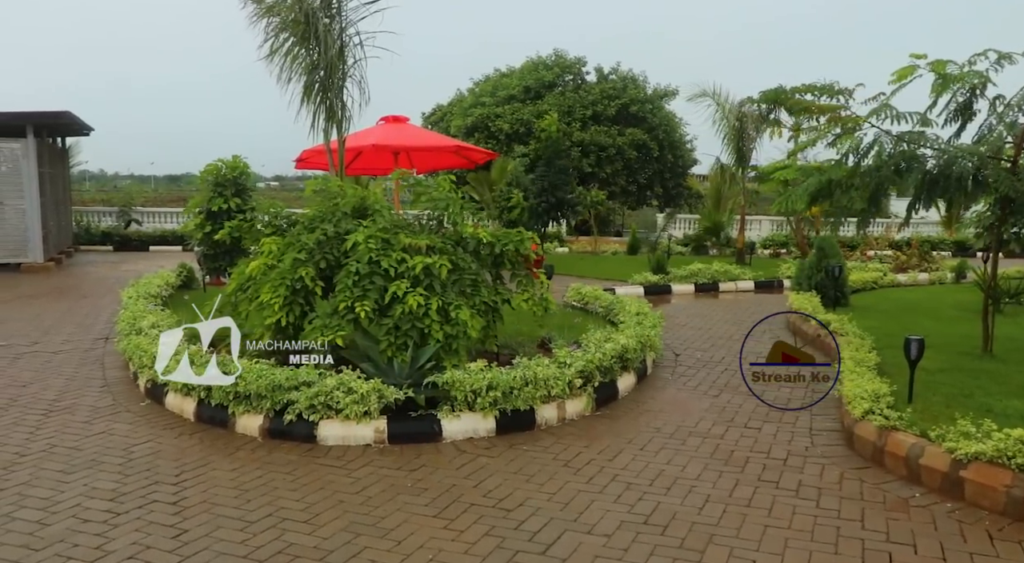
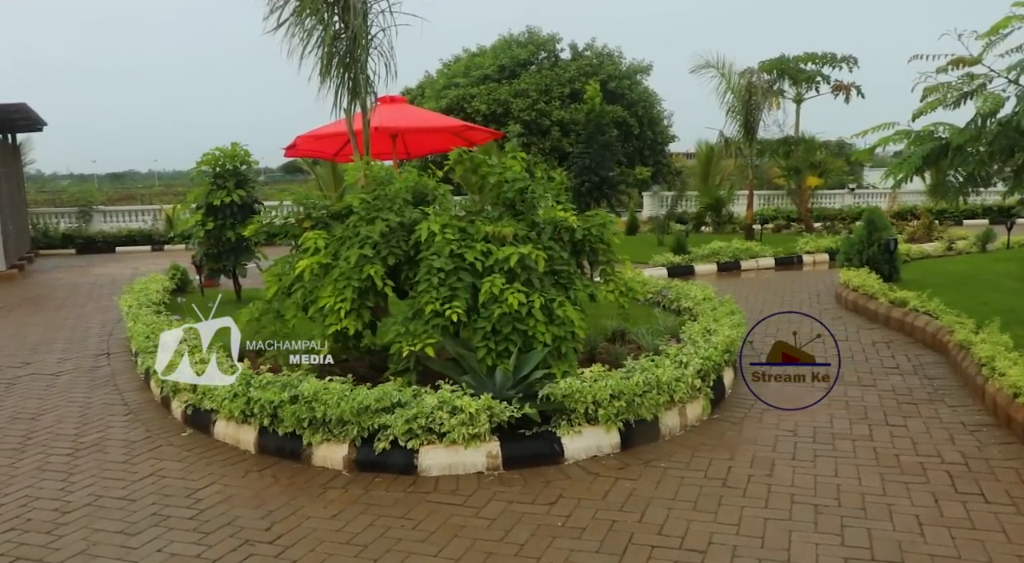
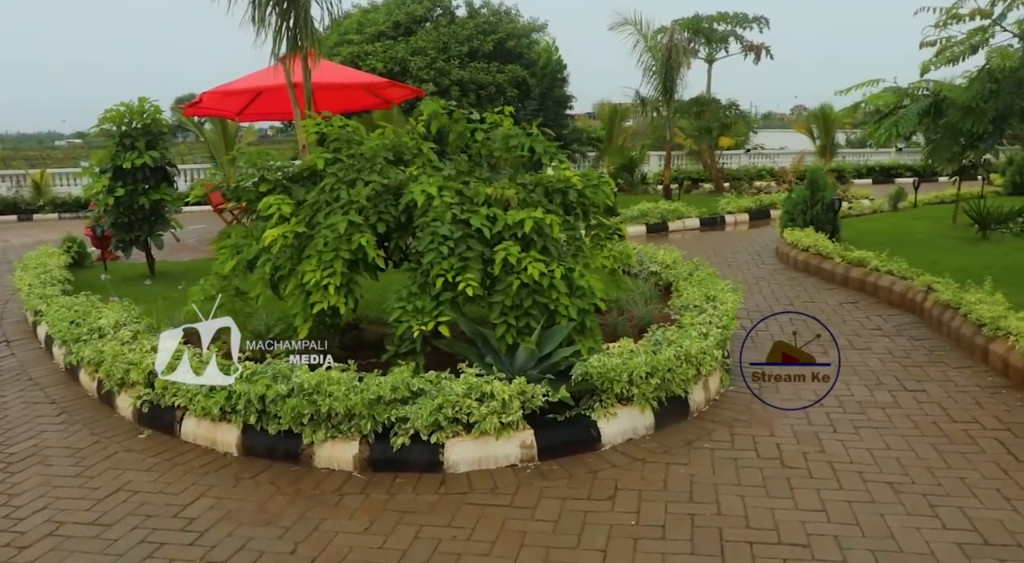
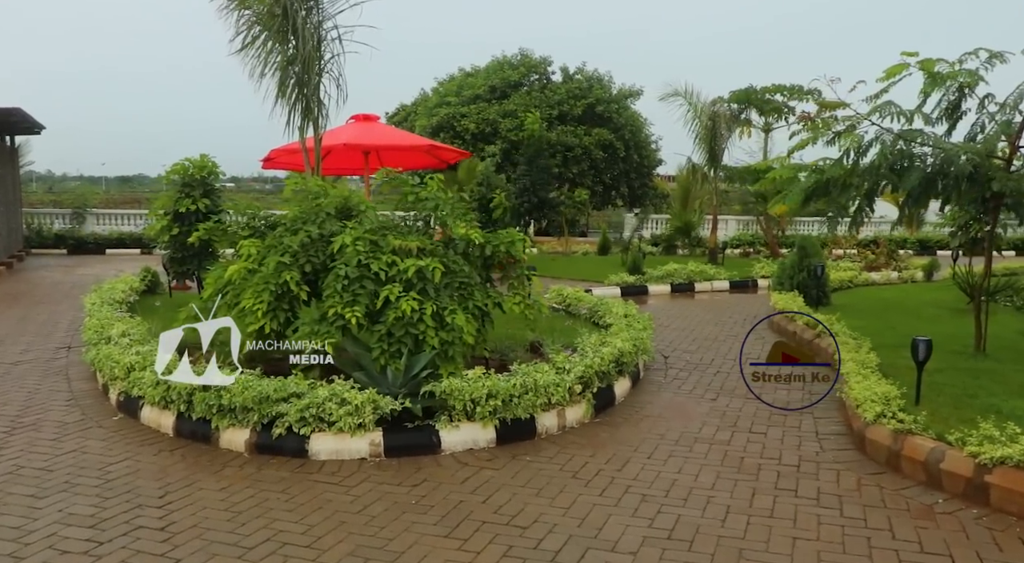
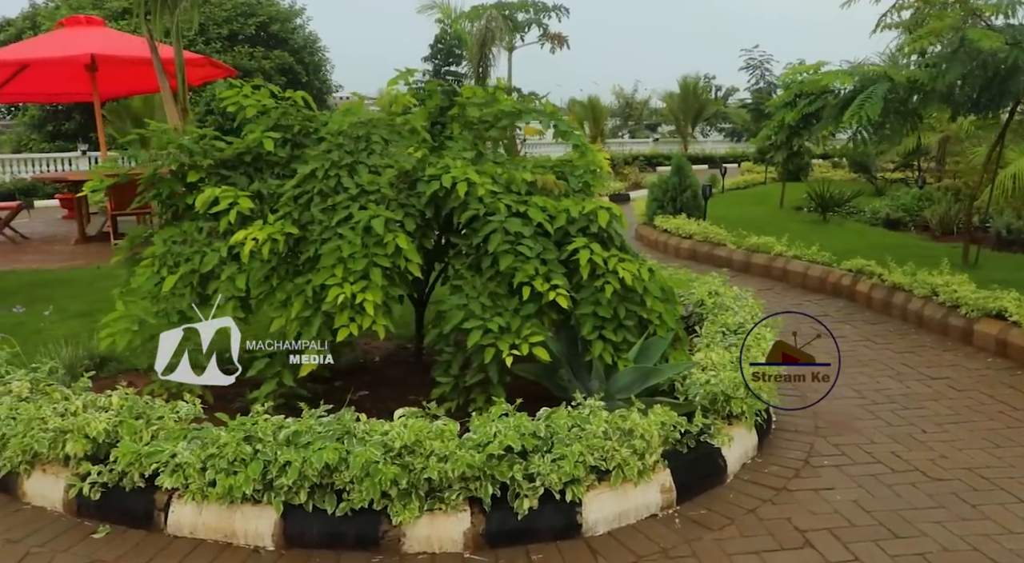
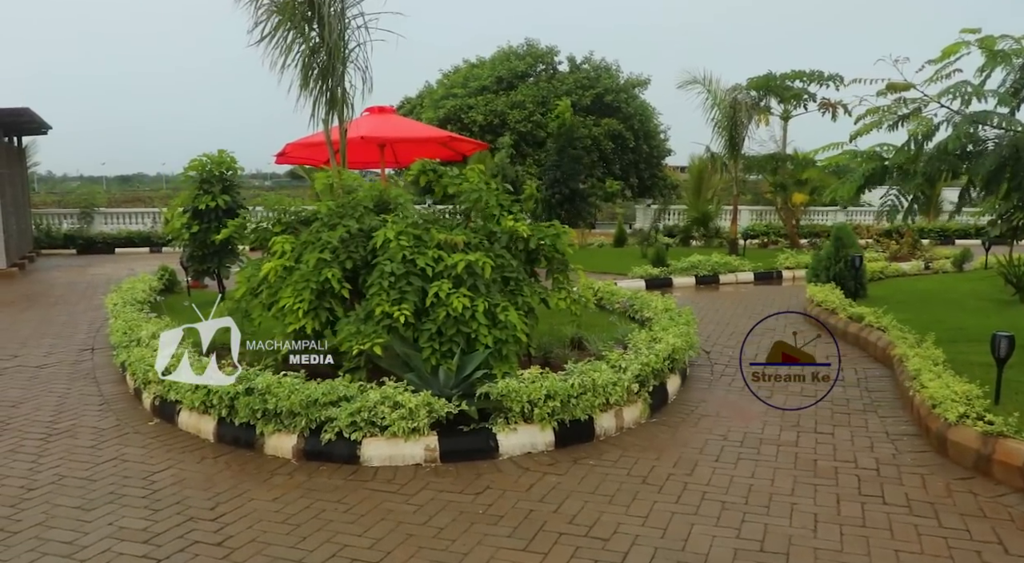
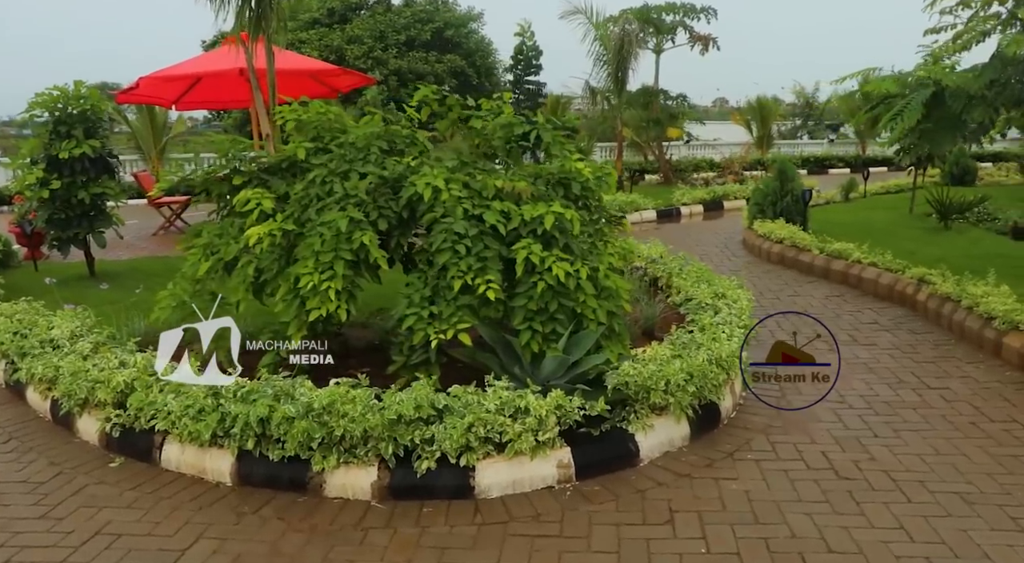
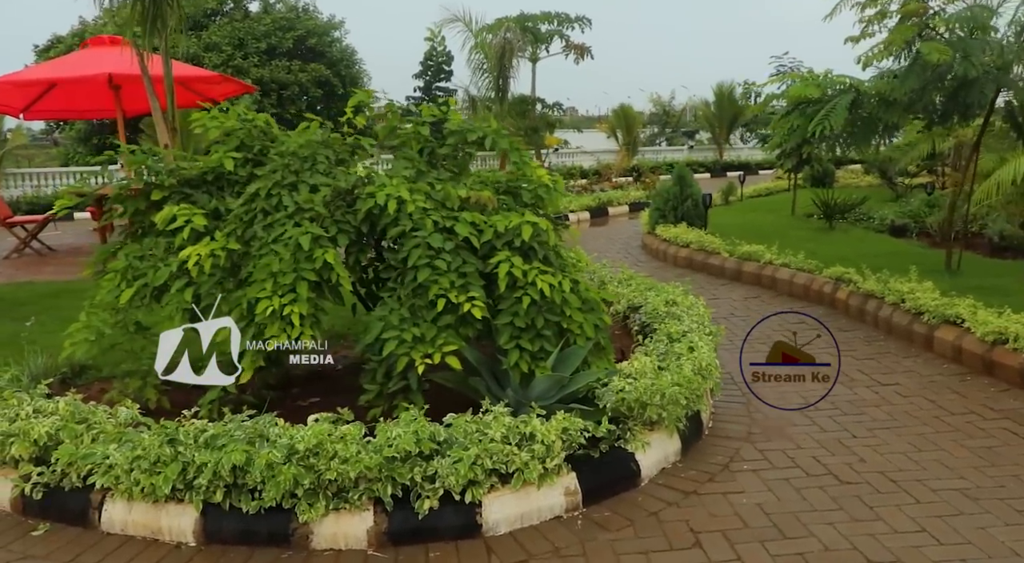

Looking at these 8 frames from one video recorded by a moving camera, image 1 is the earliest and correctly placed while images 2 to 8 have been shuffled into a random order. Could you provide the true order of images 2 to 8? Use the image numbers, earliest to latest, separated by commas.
4, 6, 2, 3, 7, 8, 5
